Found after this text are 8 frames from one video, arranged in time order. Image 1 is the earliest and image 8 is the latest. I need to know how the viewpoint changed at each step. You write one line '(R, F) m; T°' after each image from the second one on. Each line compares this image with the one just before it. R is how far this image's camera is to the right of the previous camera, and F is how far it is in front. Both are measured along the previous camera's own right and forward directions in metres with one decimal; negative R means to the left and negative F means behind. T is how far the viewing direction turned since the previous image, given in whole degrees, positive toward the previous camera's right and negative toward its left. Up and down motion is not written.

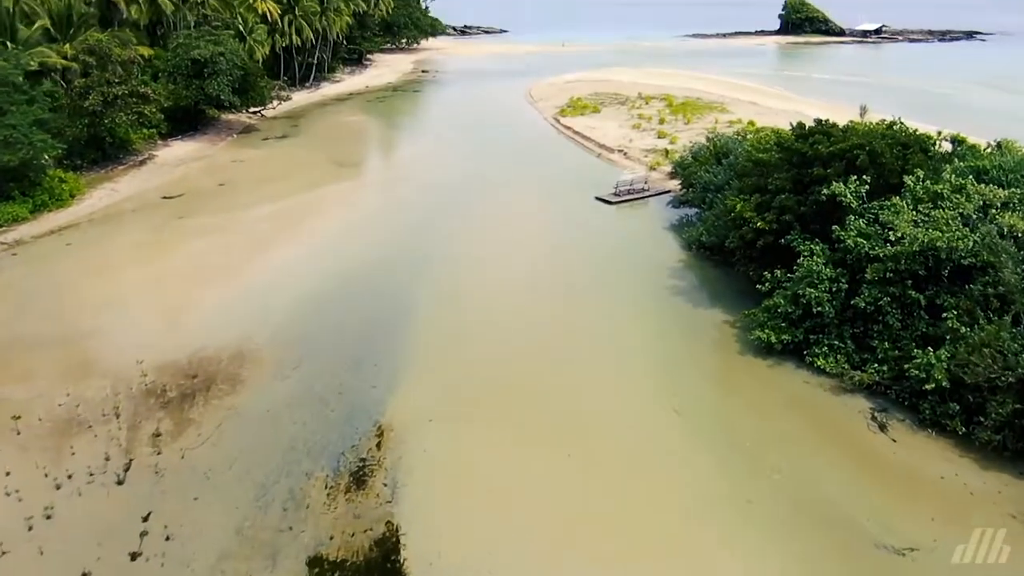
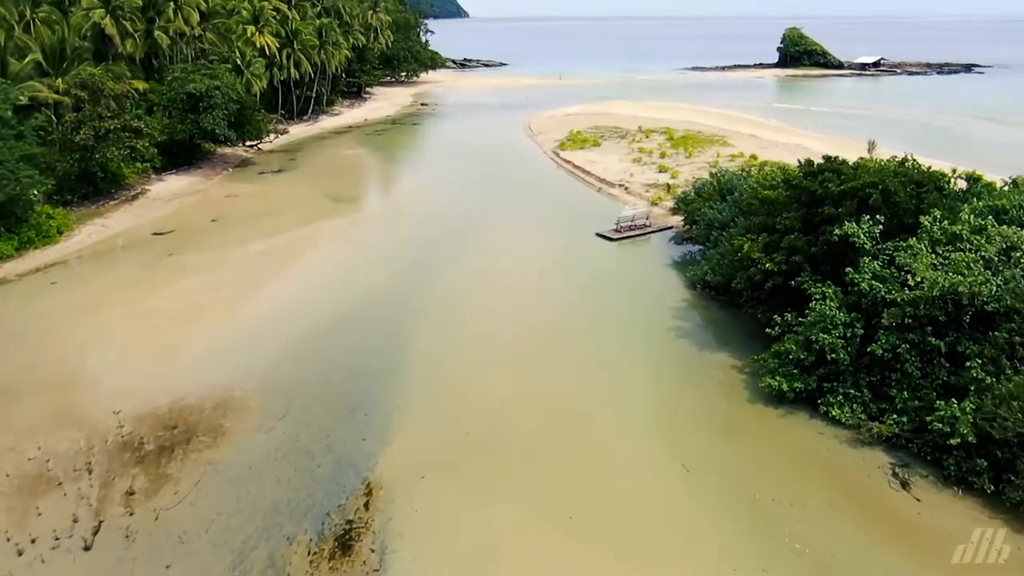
(0.0, +0.6) m; 0°
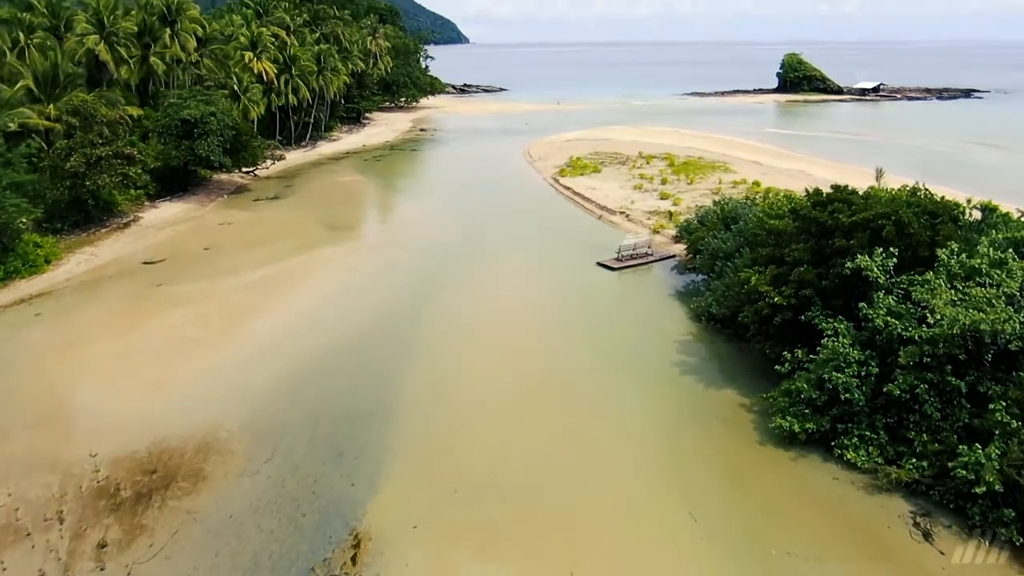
(0.0, +0.6) m; 0°
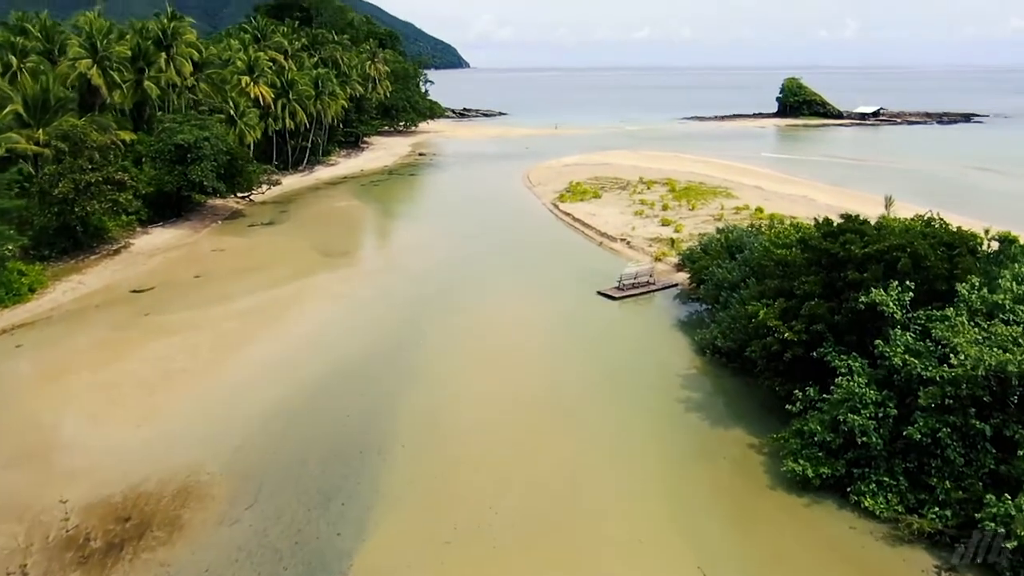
(0.0, +0.6) m; 0°
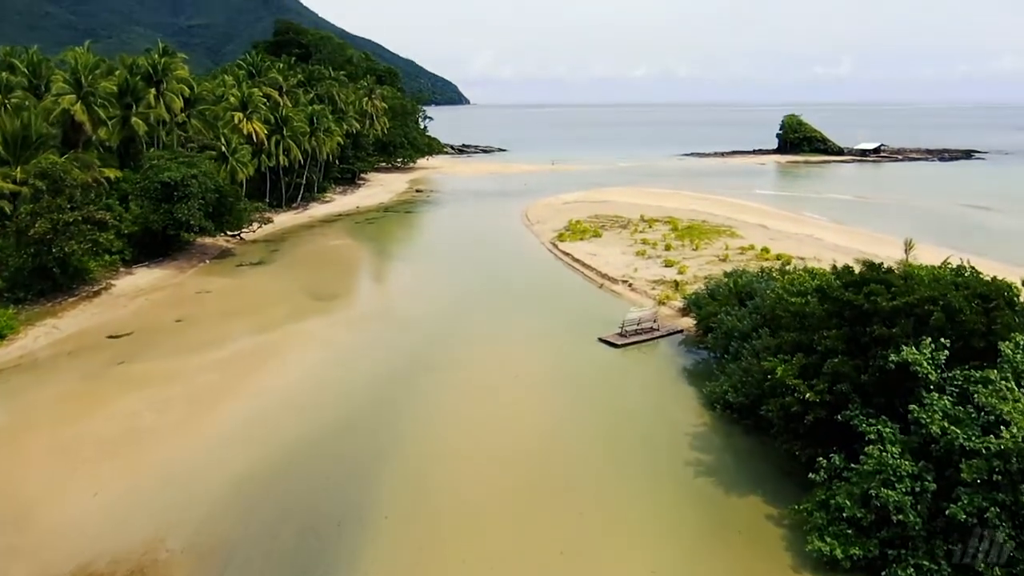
(+0.1, +1.1) m; 0°
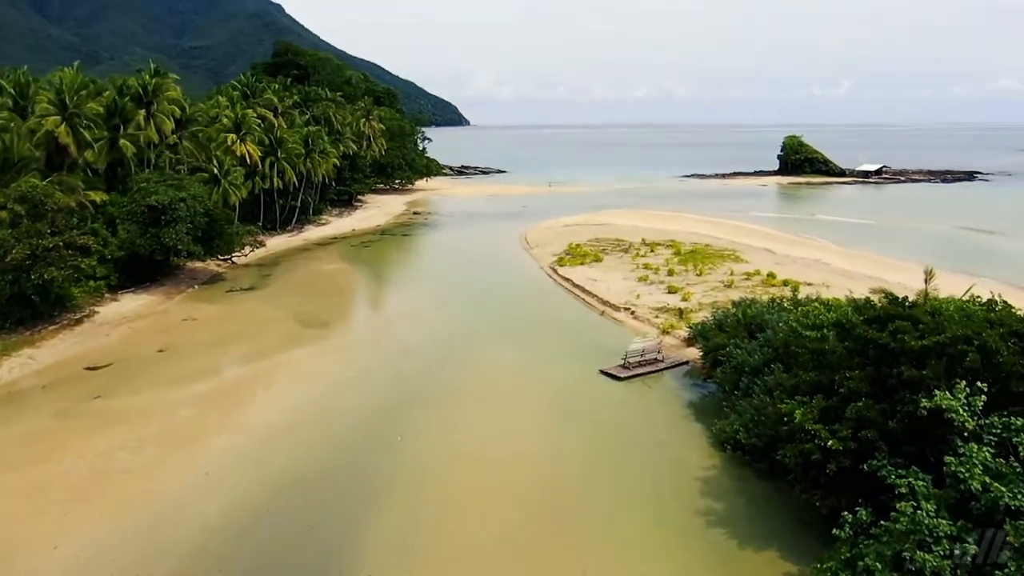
(+0.1, +0.9) m; 0°
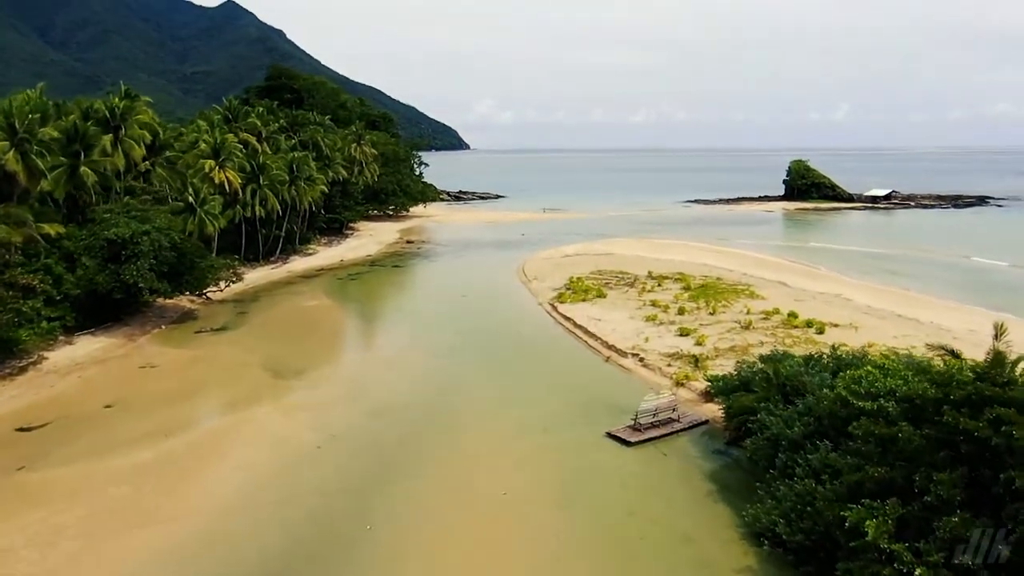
(+0.1, +2.5) m; 0°
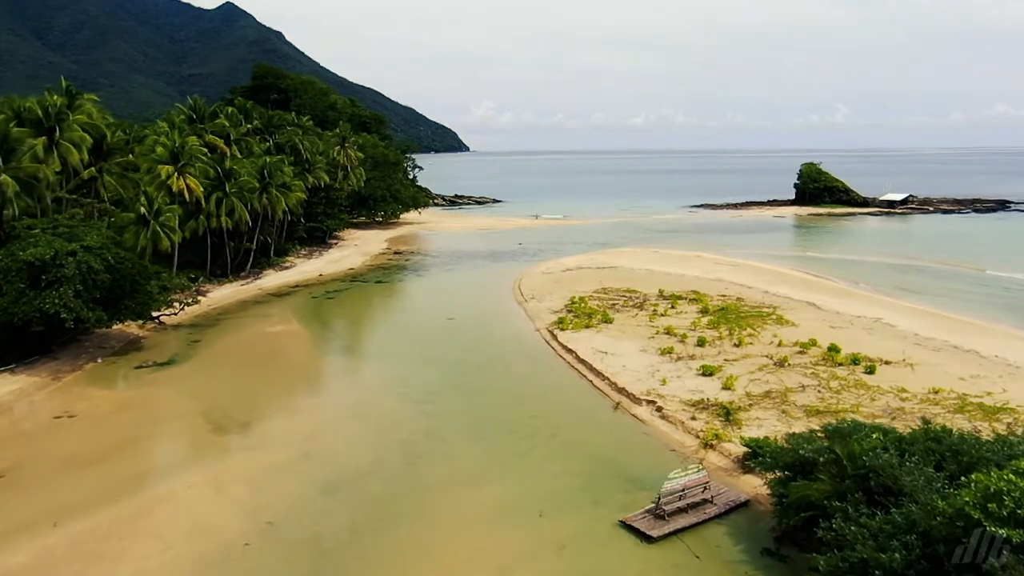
(+0.2, +3.9) m; 0°
